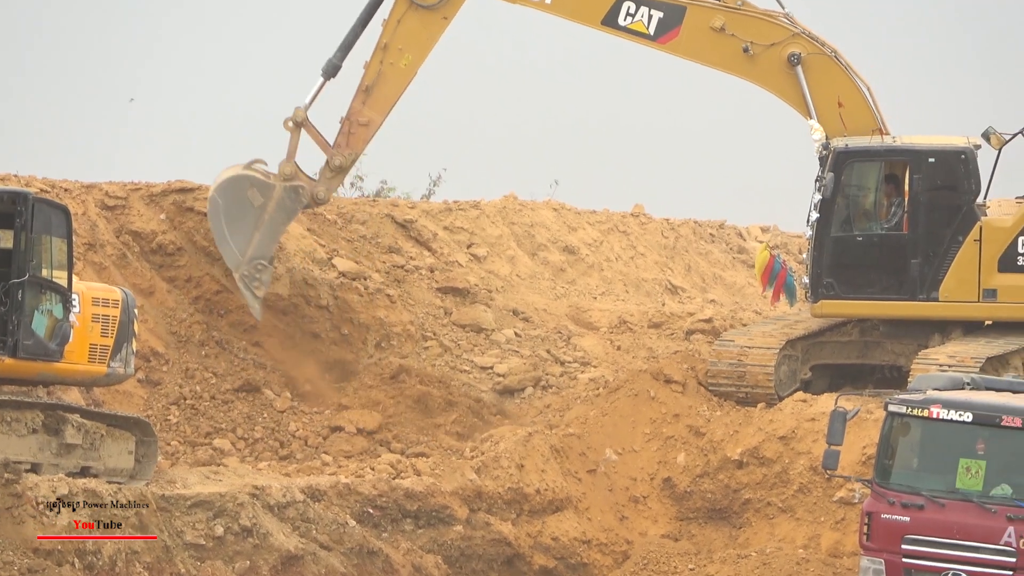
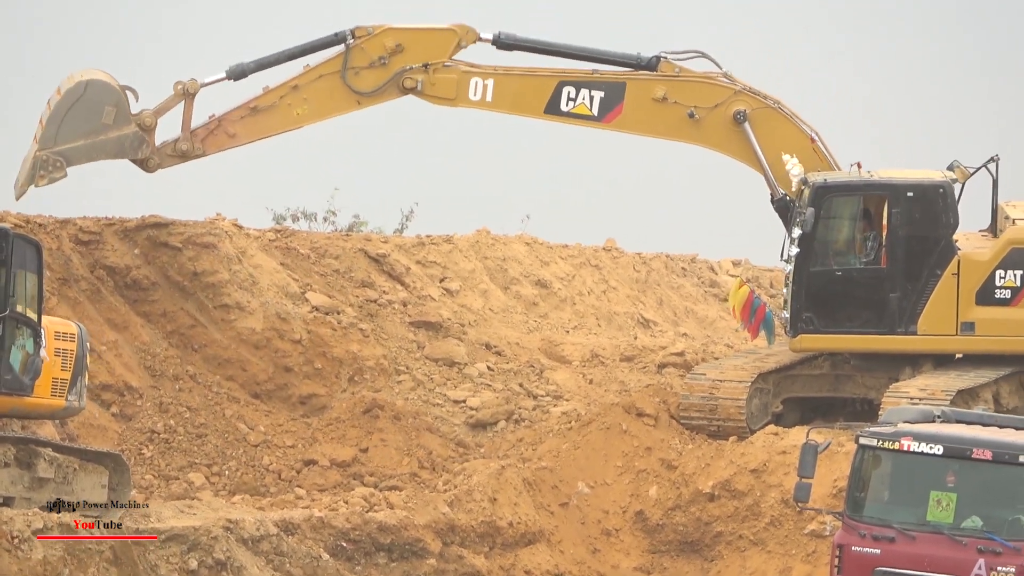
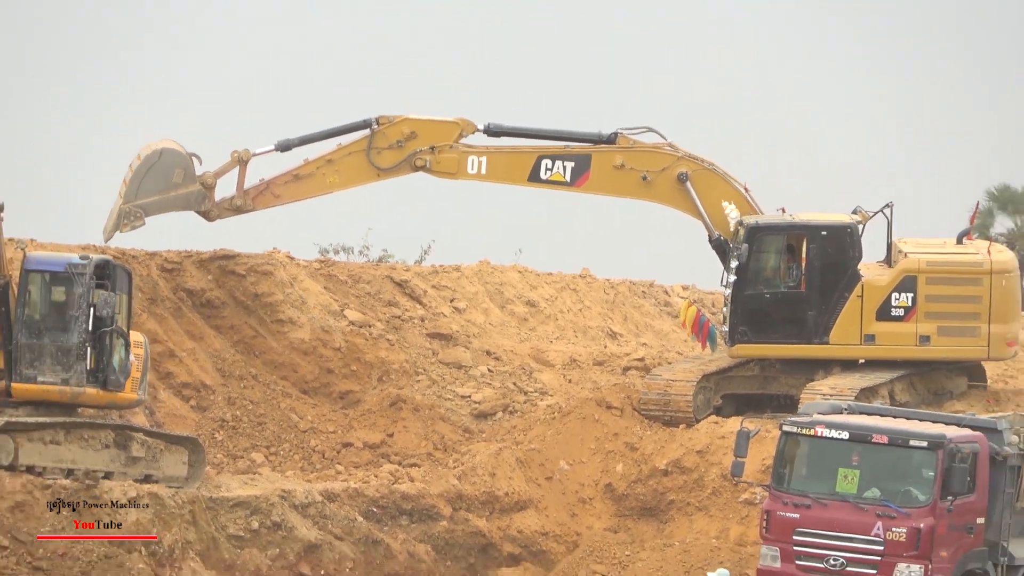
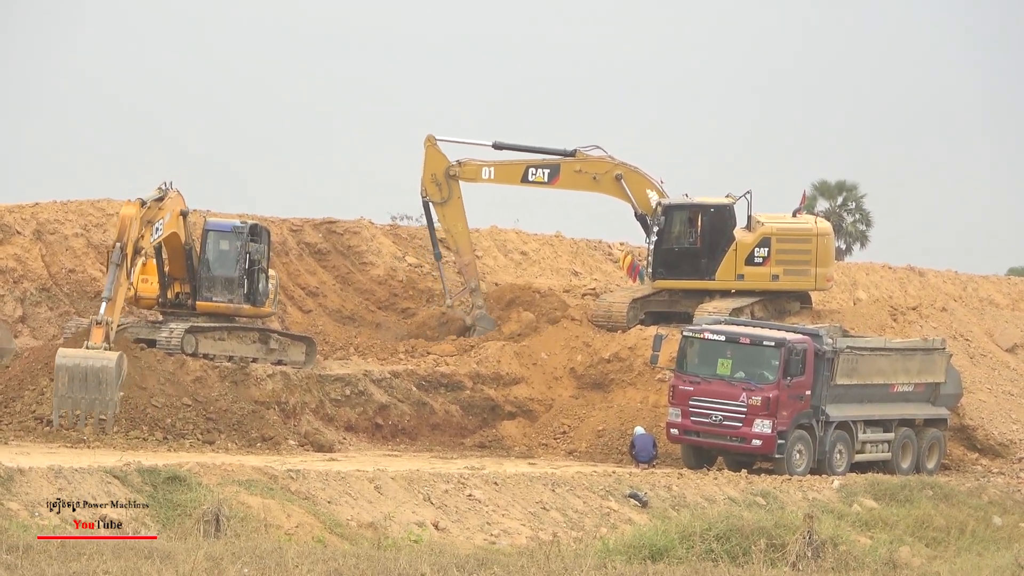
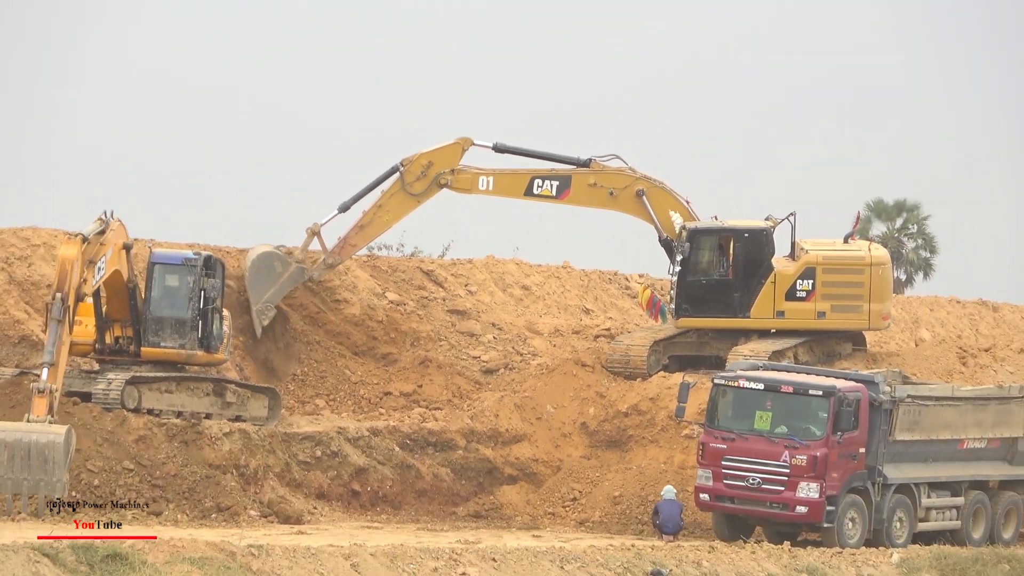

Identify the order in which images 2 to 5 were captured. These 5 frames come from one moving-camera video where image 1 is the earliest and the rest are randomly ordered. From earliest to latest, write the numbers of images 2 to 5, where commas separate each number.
2, 3, 5, 4
